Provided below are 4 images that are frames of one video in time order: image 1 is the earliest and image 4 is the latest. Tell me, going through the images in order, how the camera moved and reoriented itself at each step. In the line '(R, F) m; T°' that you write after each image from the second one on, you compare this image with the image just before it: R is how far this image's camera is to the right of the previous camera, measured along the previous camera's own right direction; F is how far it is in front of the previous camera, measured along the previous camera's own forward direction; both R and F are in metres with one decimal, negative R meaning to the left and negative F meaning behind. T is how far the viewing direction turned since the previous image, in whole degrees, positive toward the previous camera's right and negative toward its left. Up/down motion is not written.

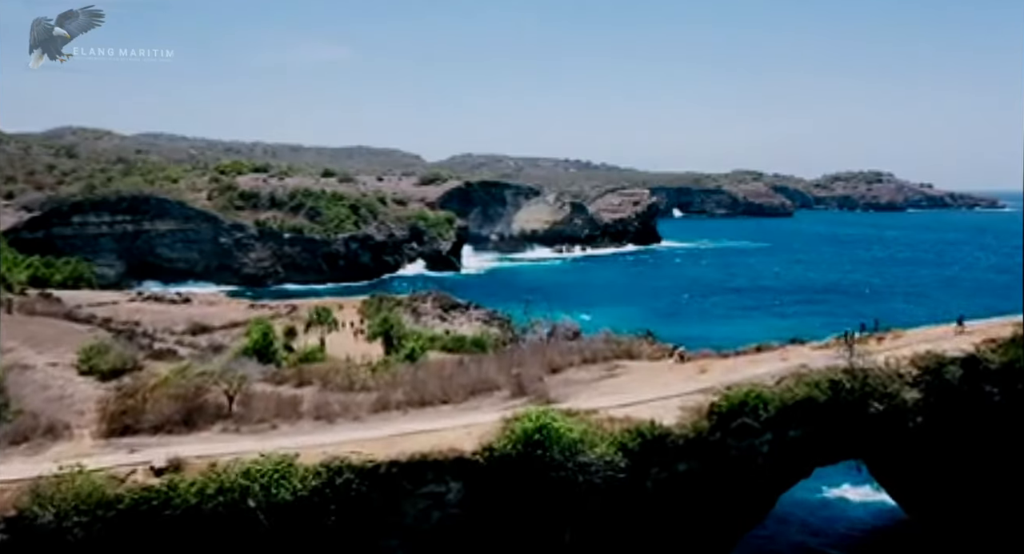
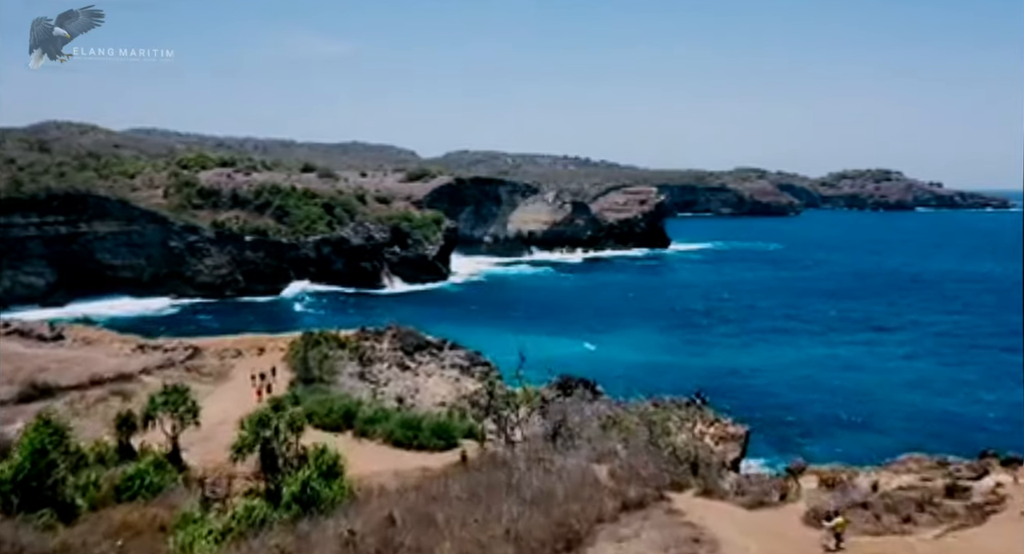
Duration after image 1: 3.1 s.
(+0.2, +11.5) m; 0°
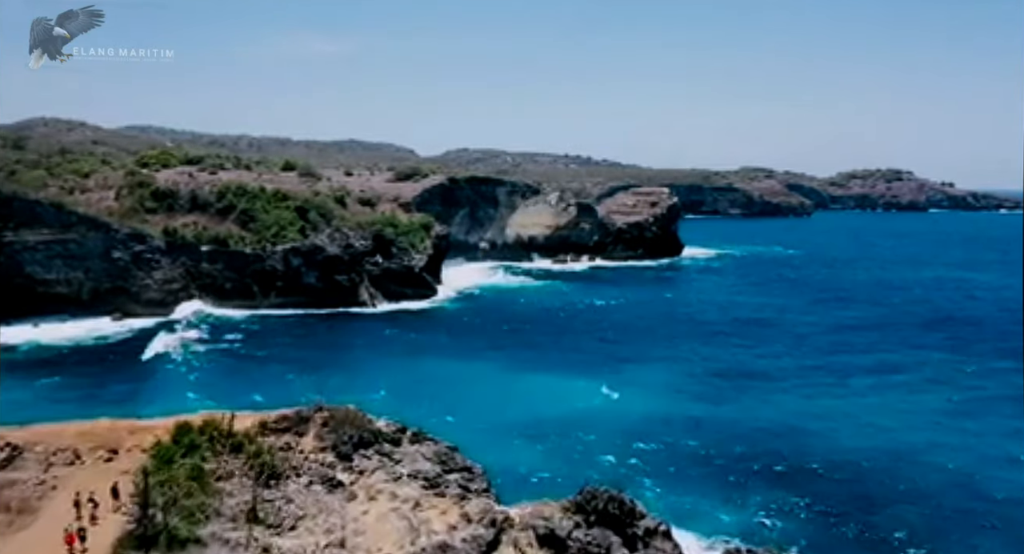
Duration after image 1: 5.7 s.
(+0.1, +10.7) m; 0°
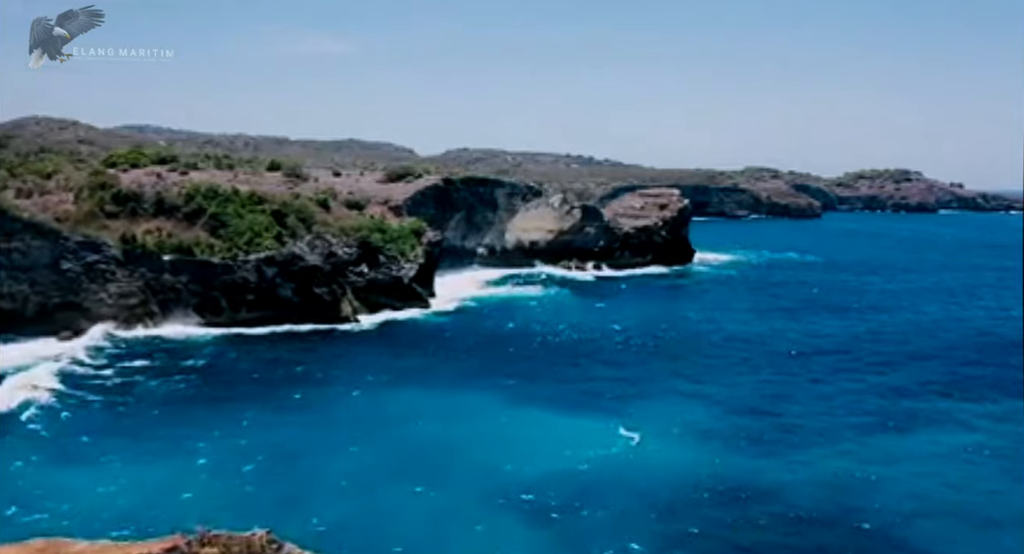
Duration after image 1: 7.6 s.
(+0.1, +7.3) m; 0°
